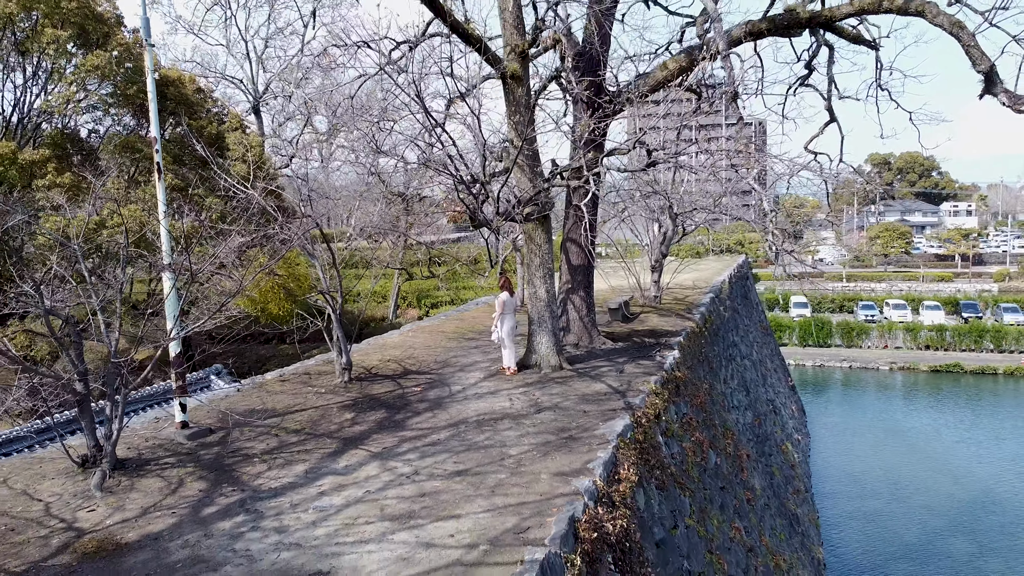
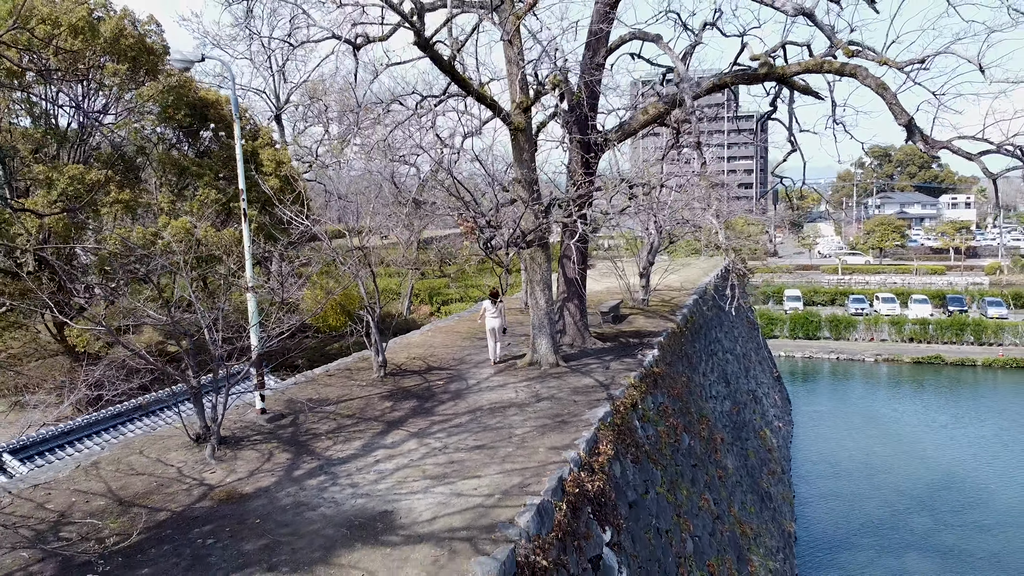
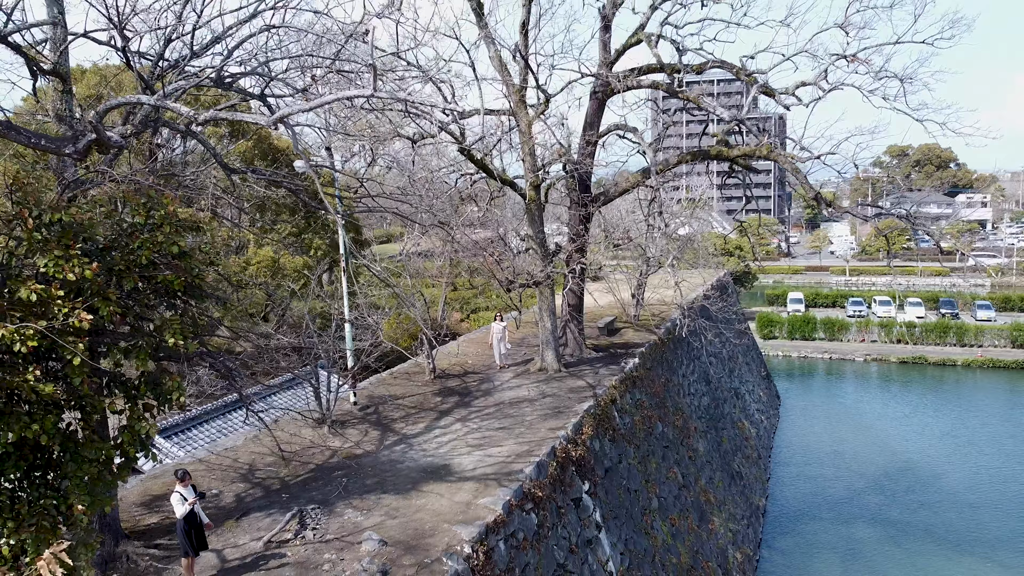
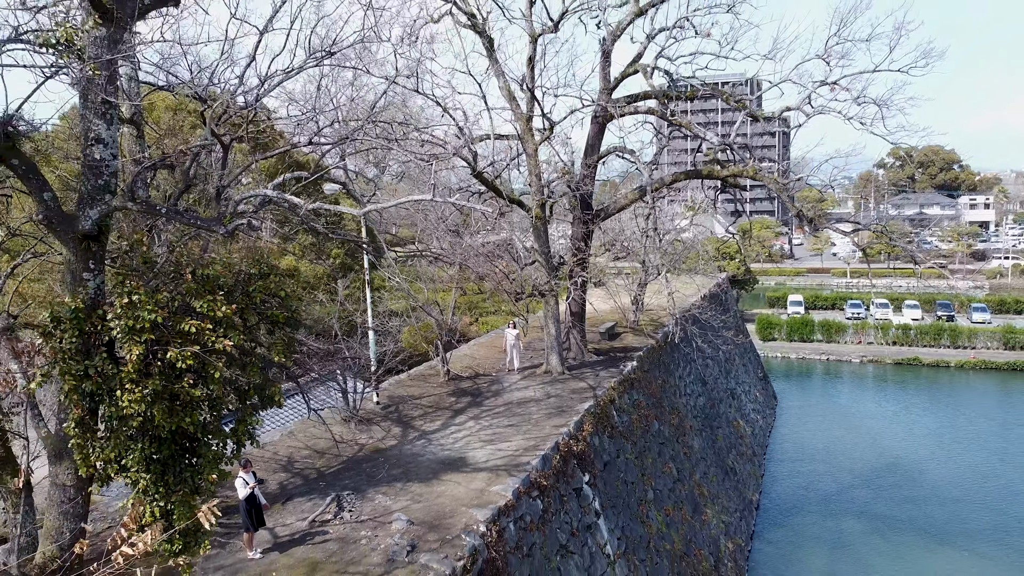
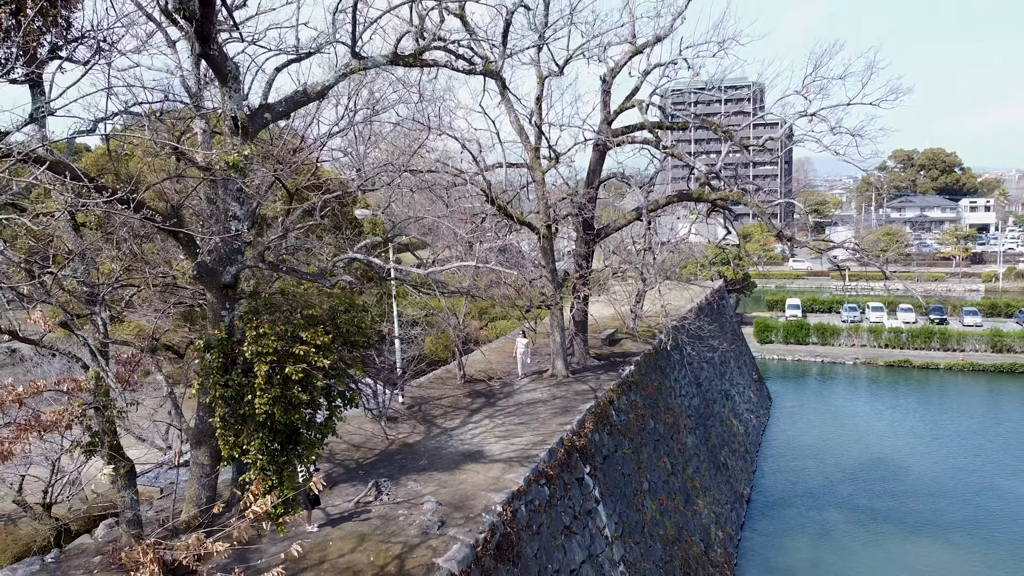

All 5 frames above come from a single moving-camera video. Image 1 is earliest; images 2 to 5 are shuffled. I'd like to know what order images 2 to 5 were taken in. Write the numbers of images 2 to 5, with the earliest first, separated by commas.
2, 3, 4, 5
